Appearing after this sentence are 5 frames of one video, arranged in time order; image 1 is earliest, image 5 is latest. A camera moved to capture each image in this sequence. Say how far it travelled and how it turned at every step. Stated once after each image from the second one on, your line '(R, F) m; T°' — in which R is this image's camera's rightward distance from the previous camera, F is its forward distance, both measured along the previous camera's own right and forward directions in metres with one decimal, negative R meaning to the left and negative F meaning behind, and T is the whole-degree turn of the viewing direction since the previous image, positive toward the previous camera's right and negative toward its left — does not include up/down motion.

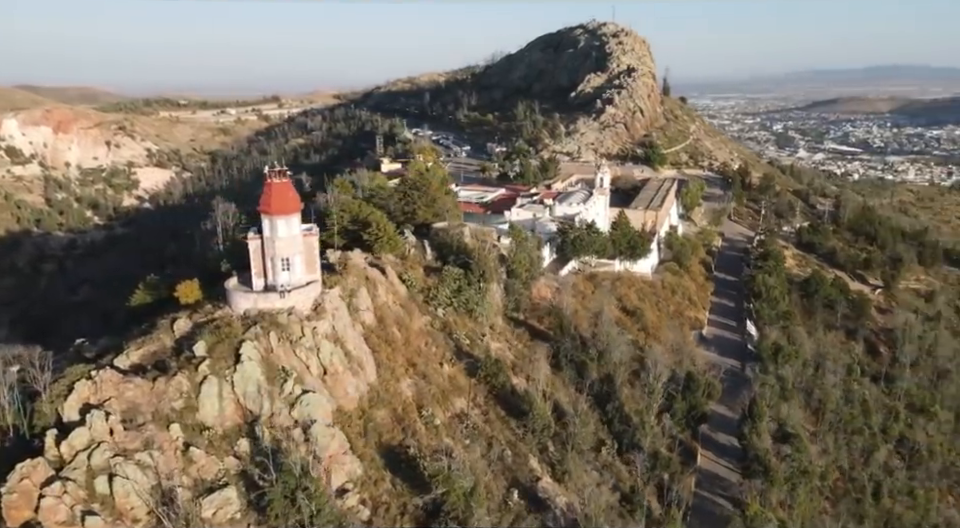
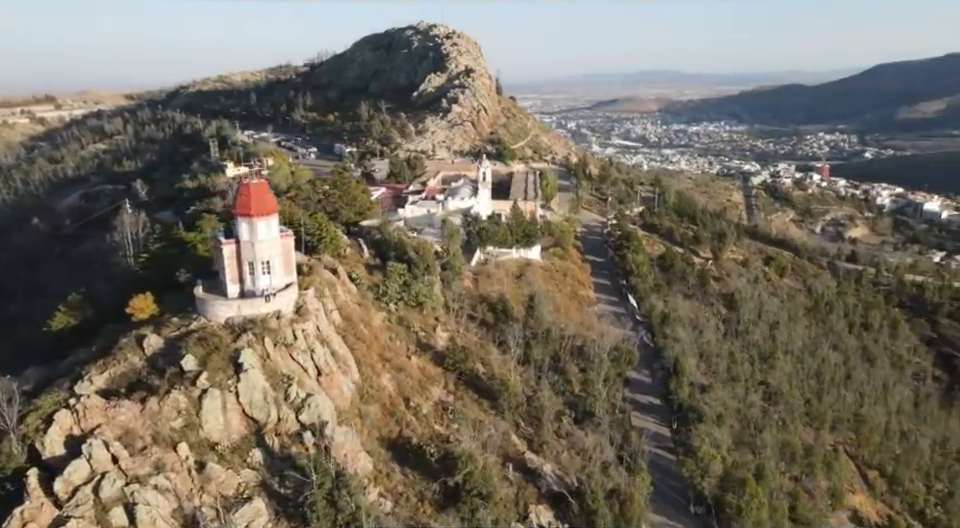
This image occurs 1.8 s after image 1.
(-6.6, -0.5) m; +17°
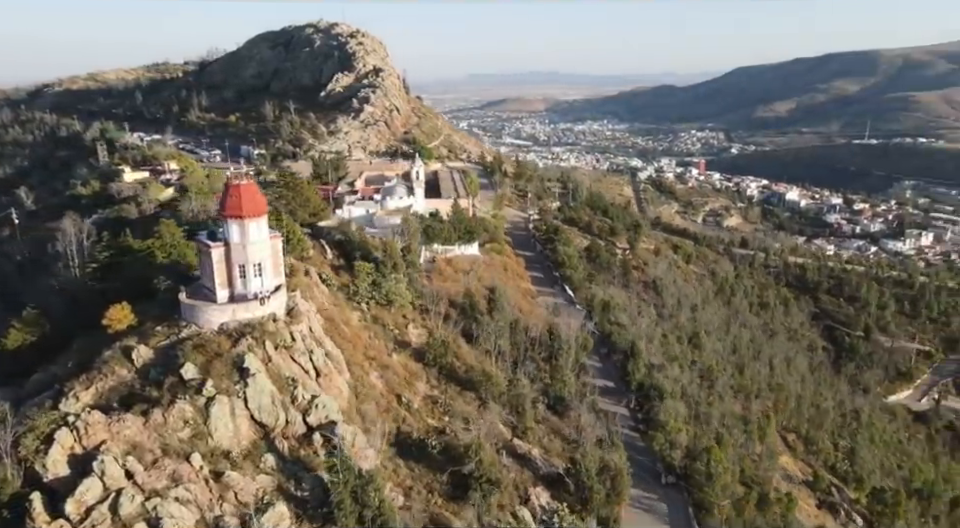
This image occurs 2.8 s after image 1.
(-3.8, -0.4) m; +10°
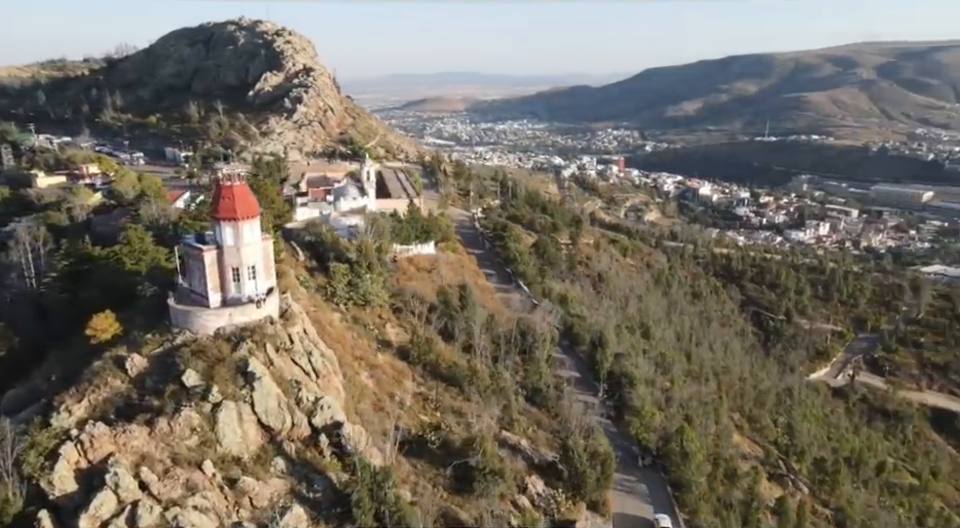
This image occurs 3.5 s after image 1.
(-2.7, -0.3) m; +7°
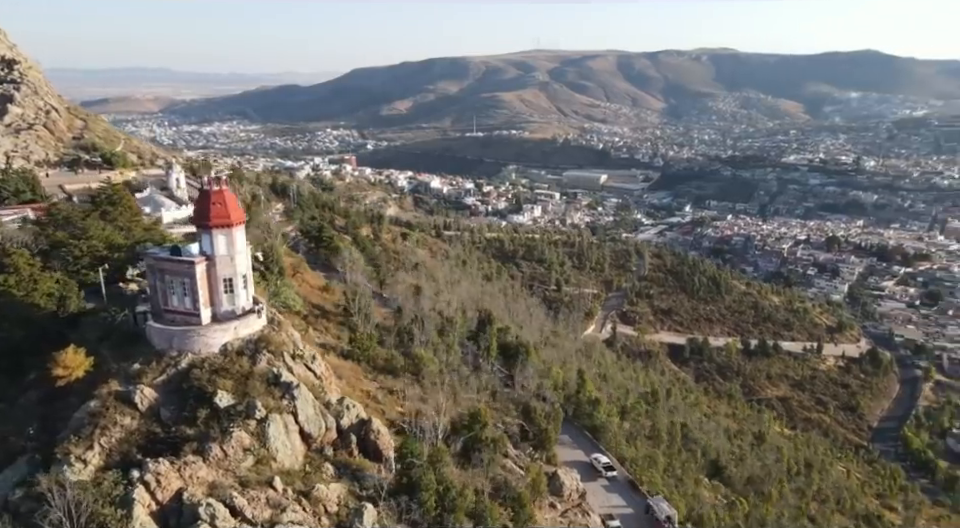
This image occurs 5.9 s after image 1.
(-9.5, +0.8) m; +25°
